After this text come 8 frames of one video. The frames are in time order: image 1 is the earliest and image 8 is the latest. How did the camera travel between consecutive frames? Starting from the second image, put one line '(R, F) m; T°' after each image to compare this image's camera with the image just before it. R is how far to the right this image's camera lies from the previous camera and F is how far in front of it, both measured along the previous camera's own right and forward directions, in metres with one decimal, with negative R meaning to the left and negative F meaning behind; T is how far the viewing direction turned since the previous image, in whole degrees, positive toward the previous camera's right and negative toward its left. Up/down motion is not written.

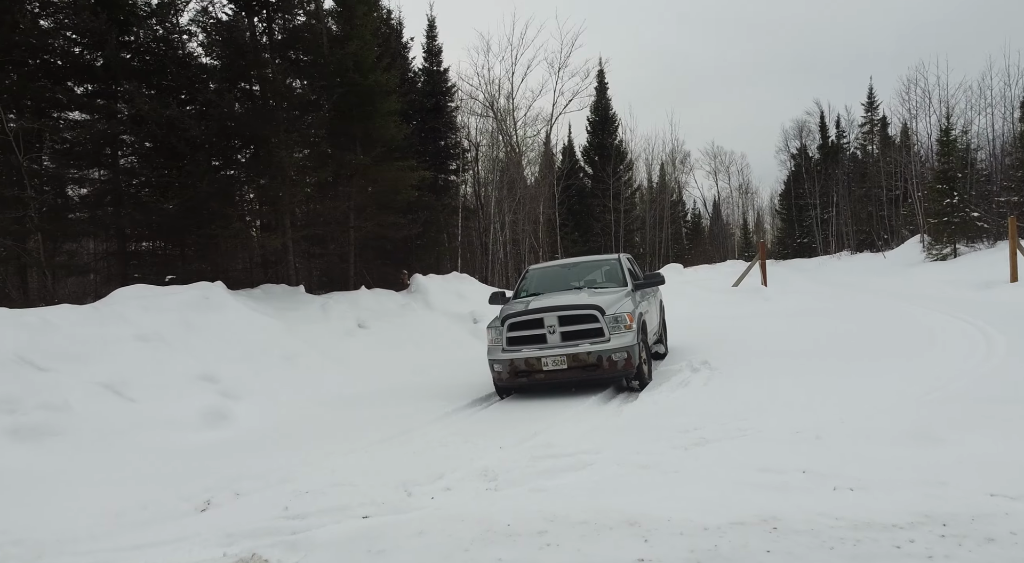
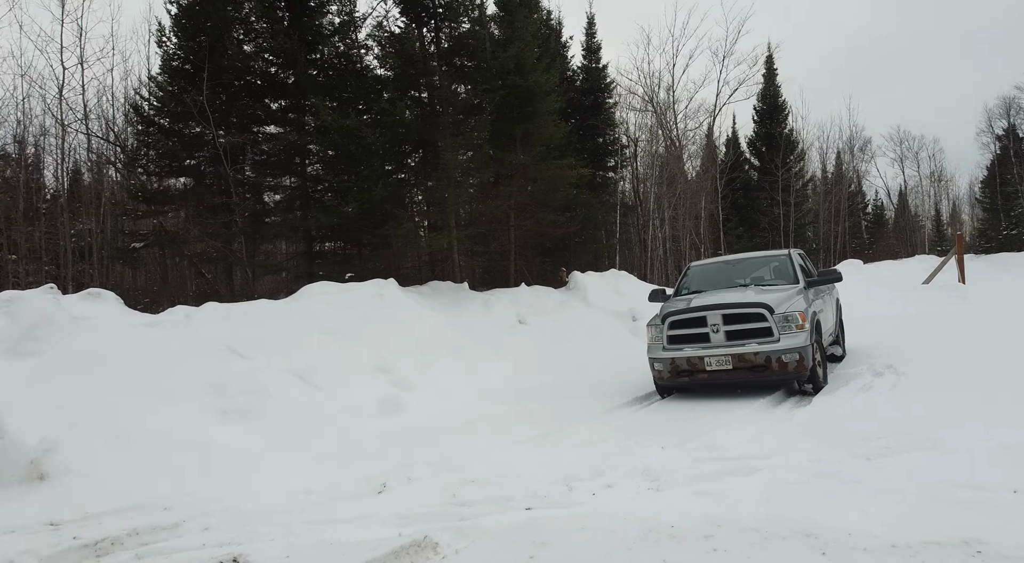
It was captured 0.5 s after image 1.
(+1.9, +0.1) m; -14°
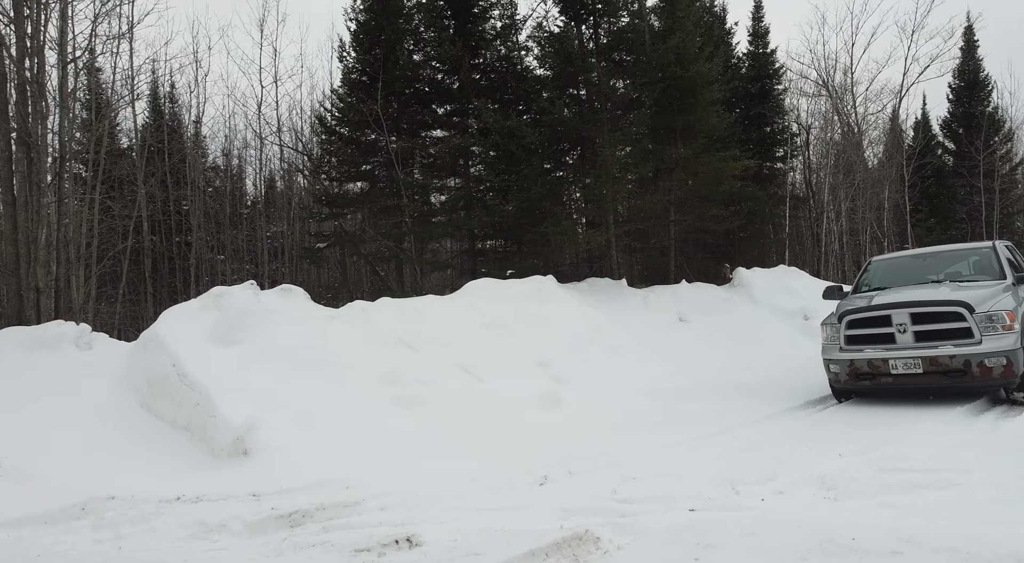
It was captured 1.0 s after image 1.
(+0.4, +0.5) m; -12°
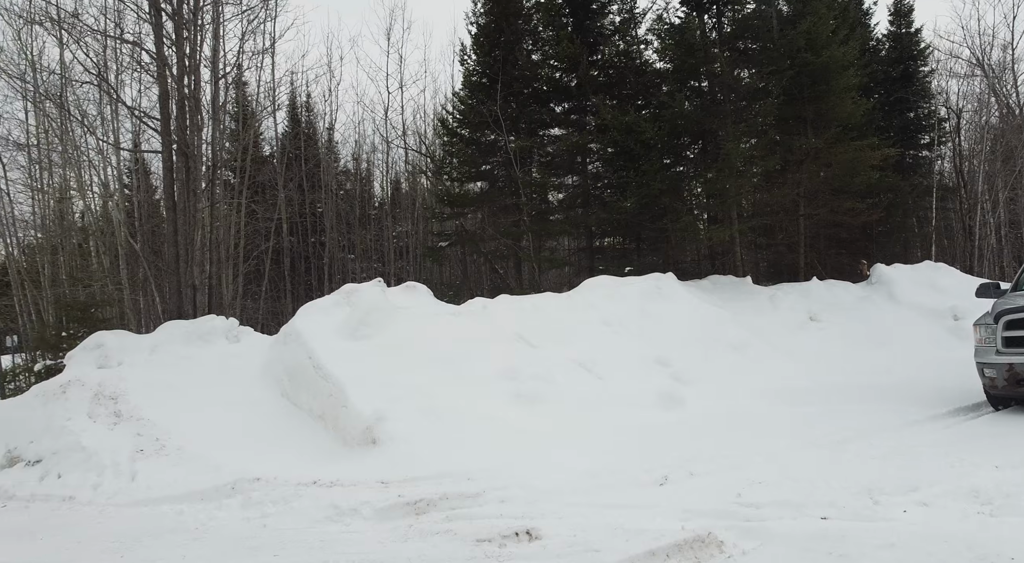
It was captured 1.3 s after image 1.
(-0.1, +0.6) m; -8°
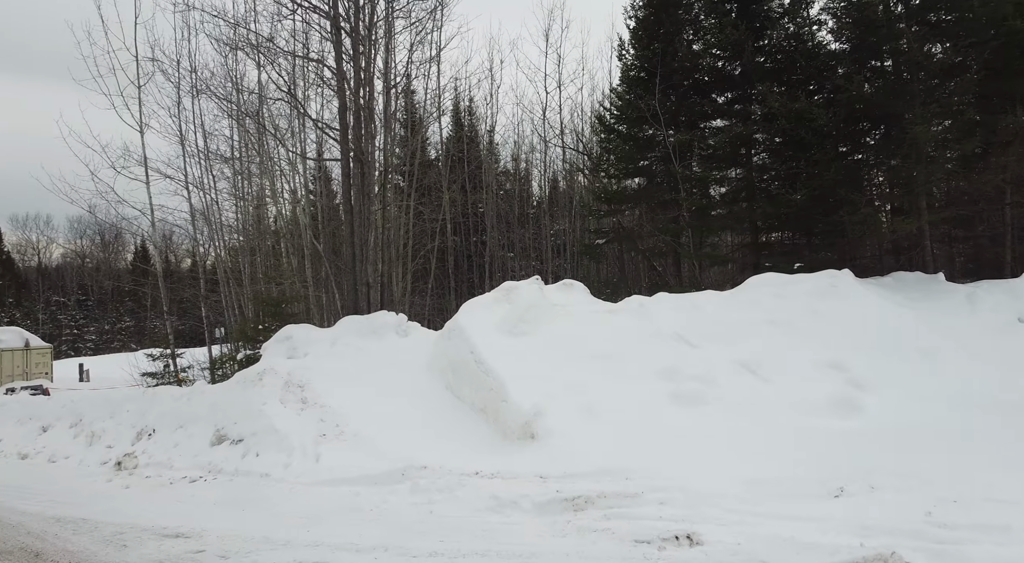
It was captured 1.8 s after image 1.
(-0.3, +1.7) m; -11°
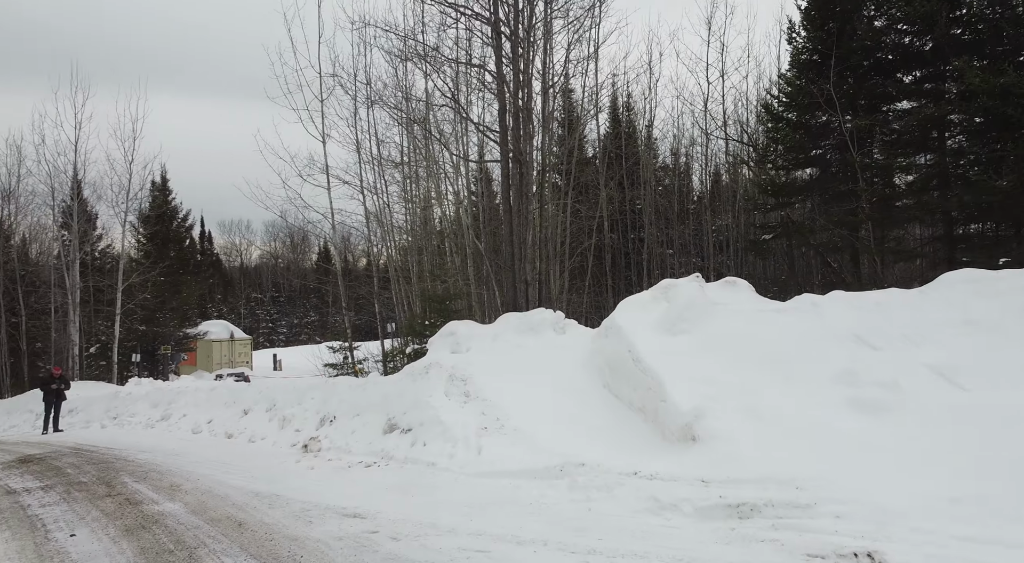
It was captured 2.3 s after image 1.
(-0.5, -0.2) m; -11°
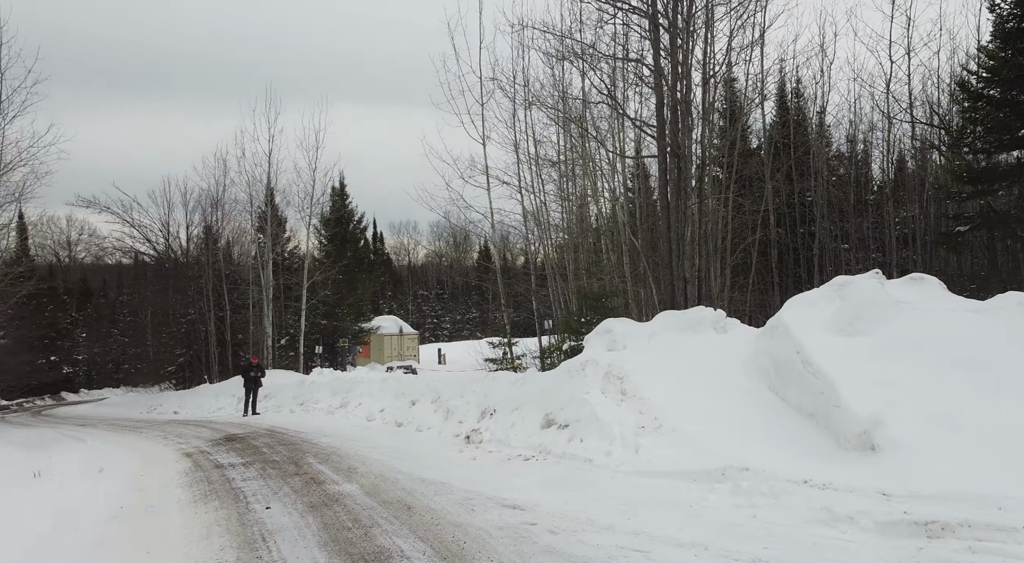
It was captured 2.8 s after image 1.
(0.0, -0.6) m; -11°
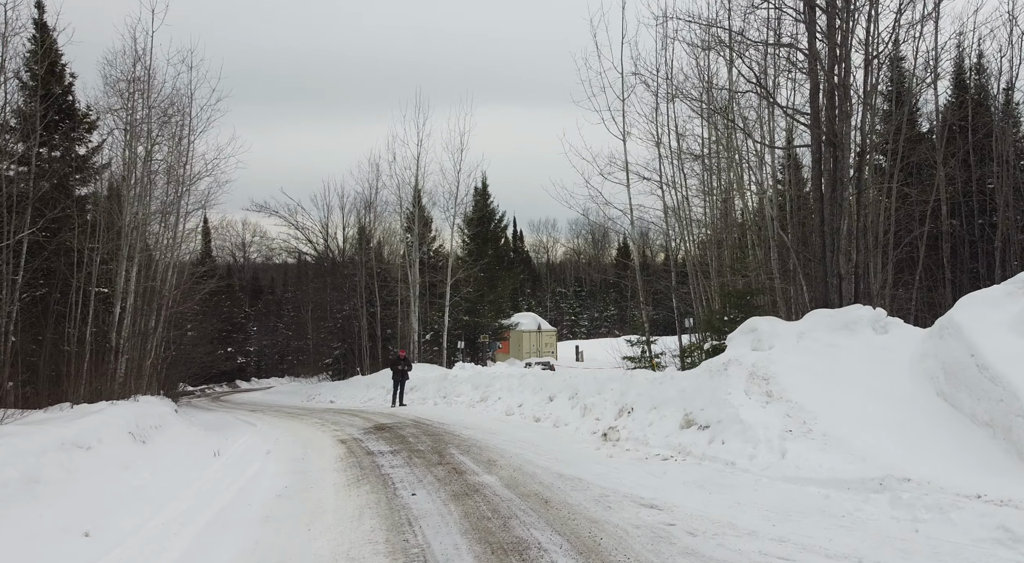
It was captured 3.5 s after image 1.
(+0.1, -0.3) m; -9°
